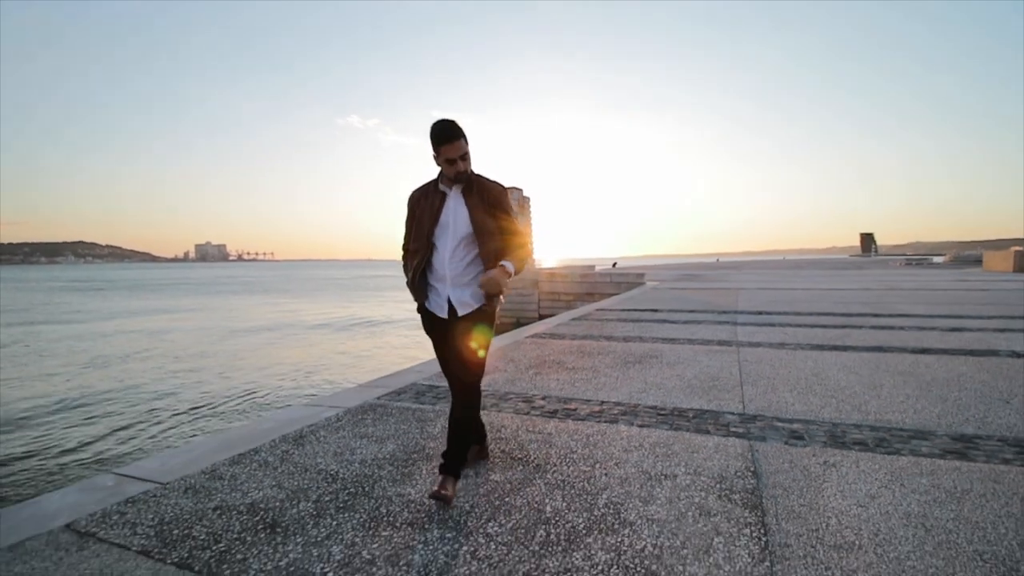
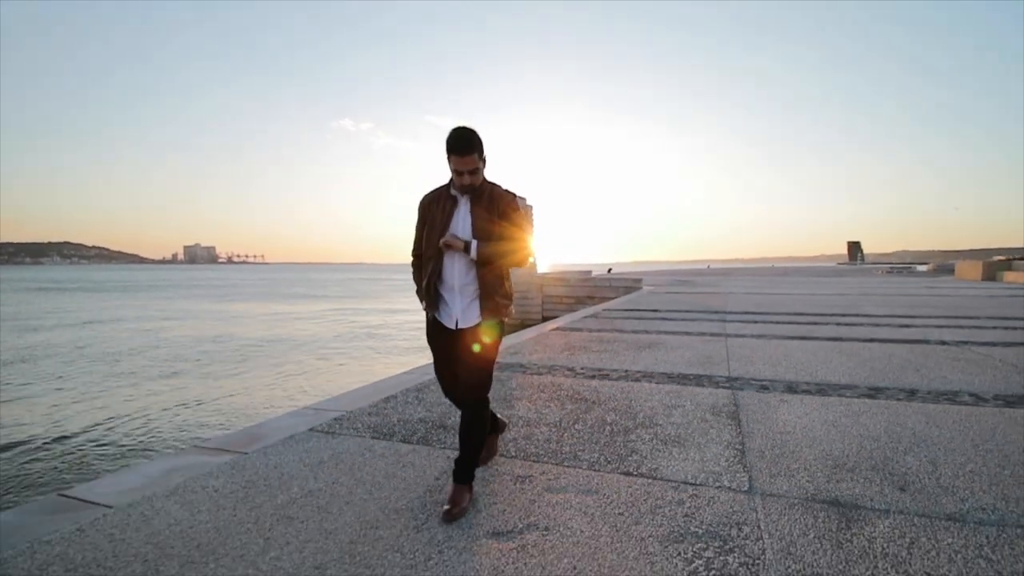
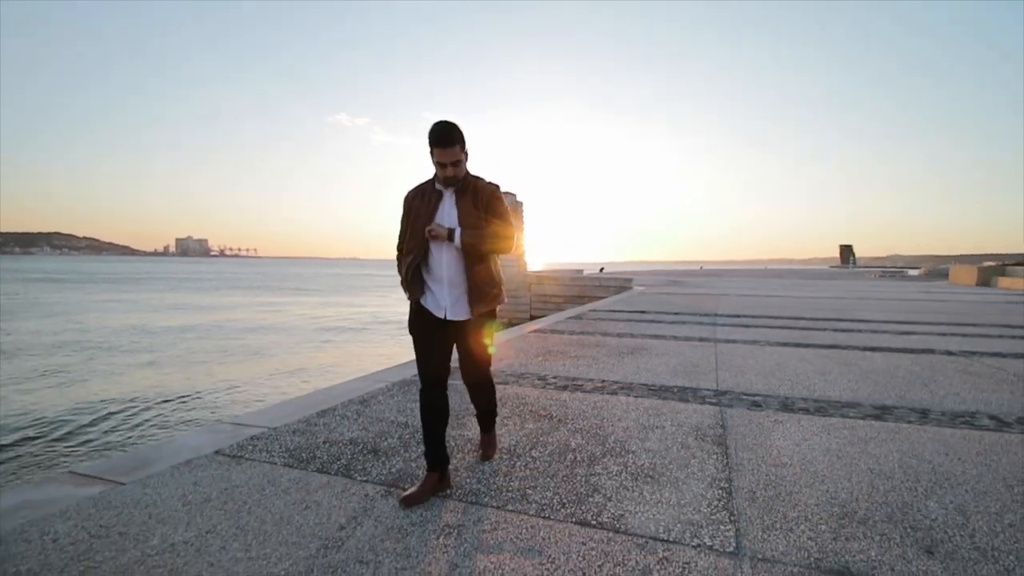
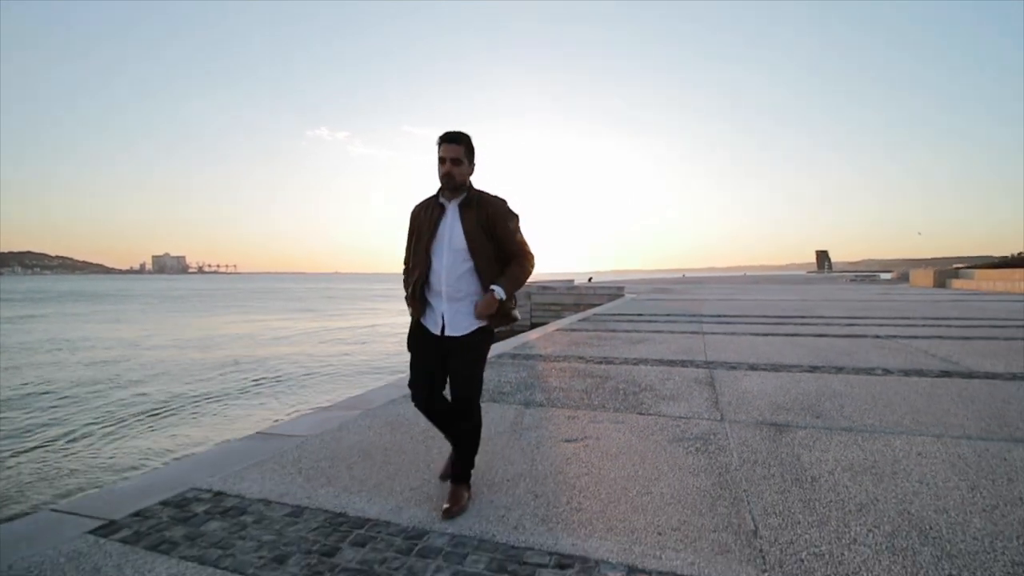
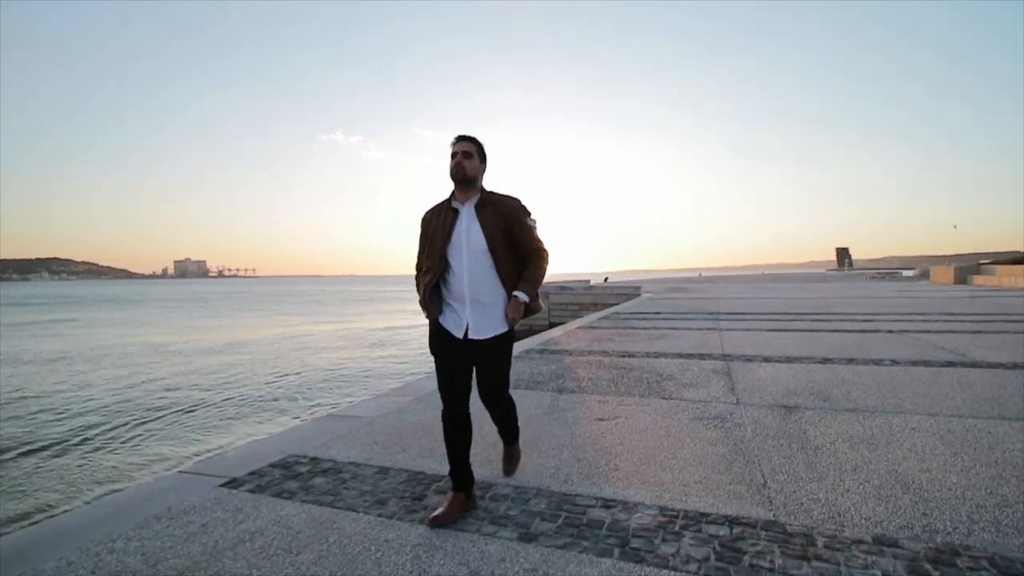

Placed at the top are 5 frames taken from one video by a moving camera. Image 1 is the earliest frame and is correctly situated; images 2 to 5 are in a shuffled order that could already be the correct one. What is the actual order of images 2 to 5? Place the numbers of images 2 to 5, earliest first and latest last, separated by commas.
3, 2, 4, 5
